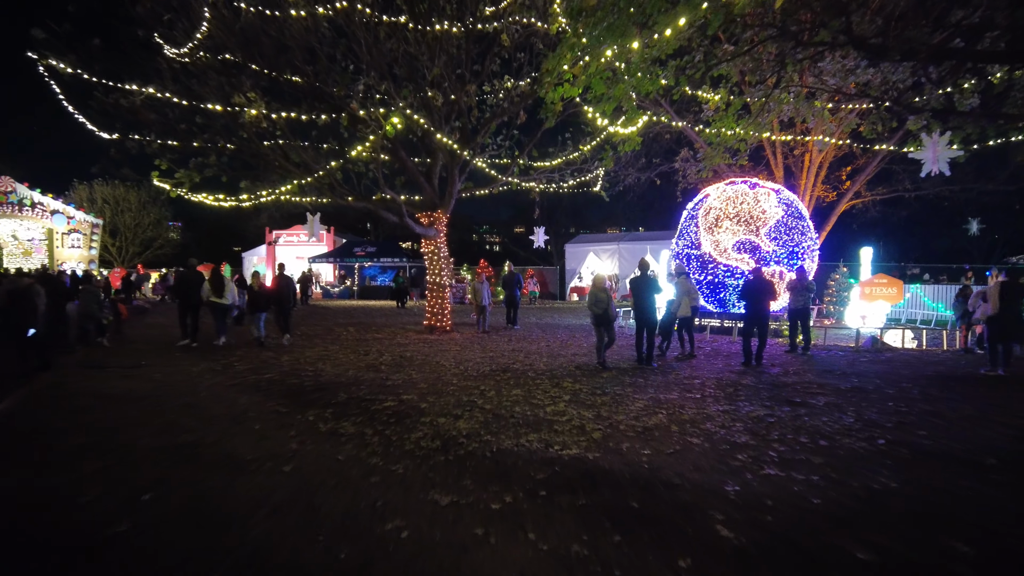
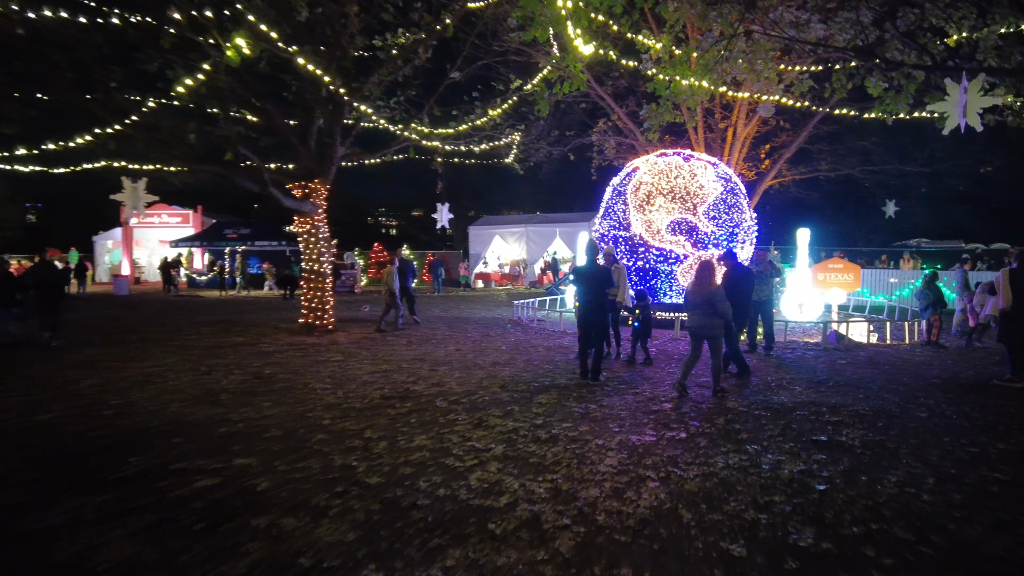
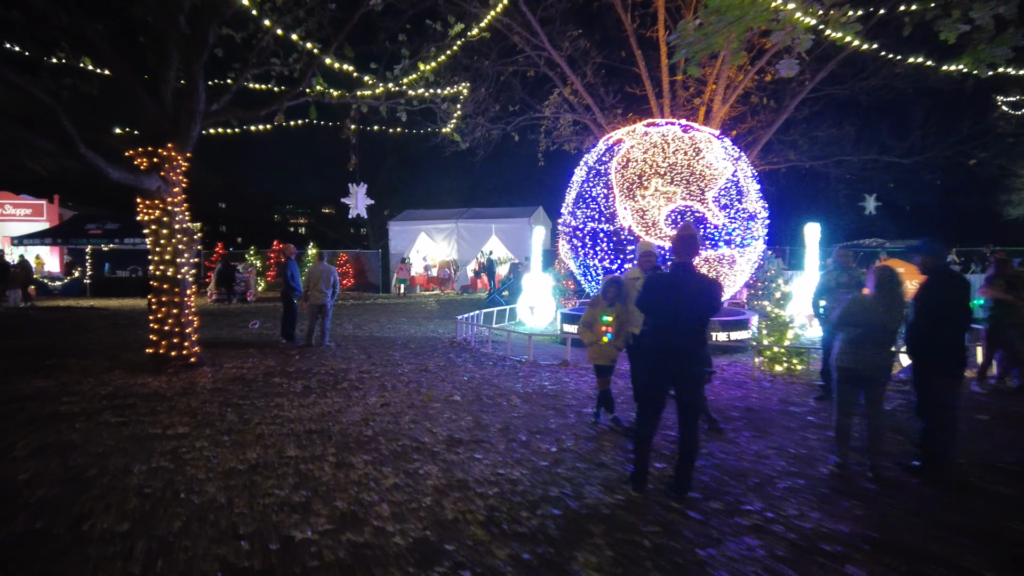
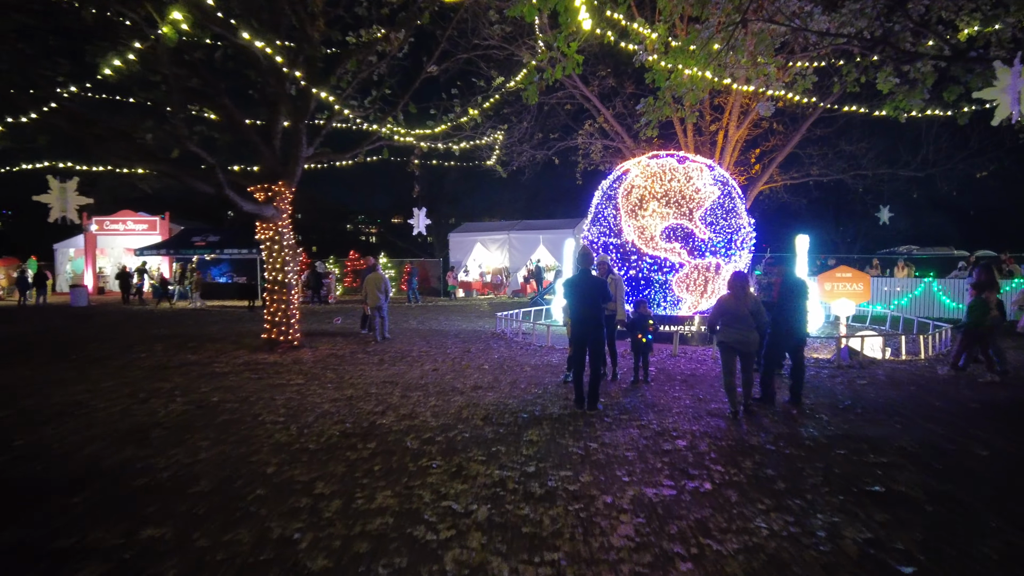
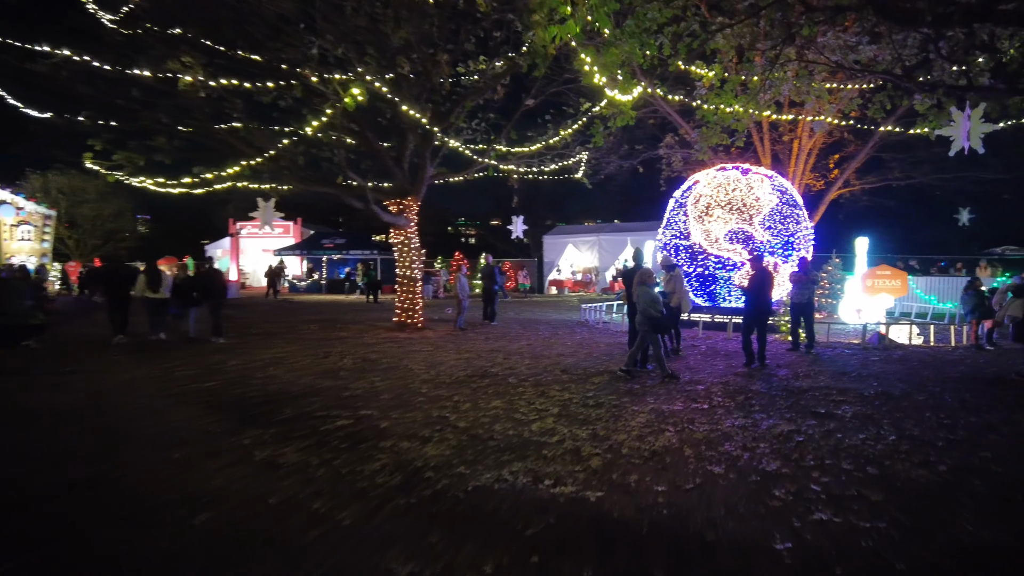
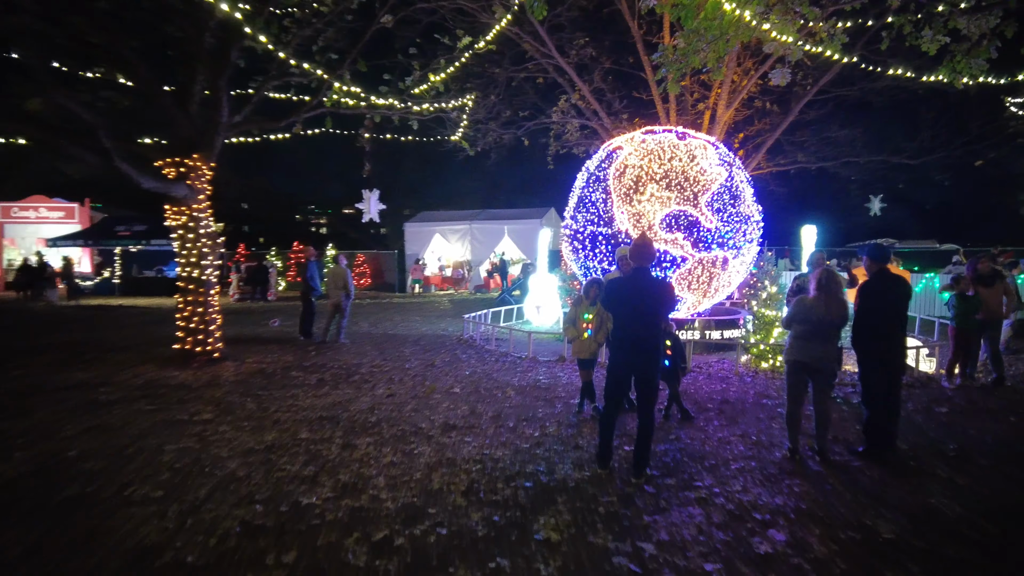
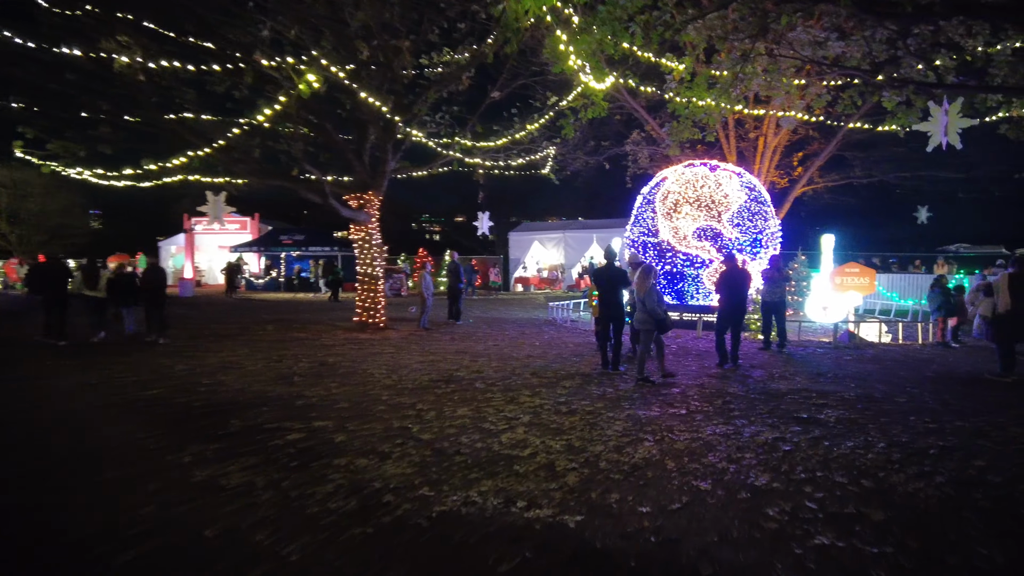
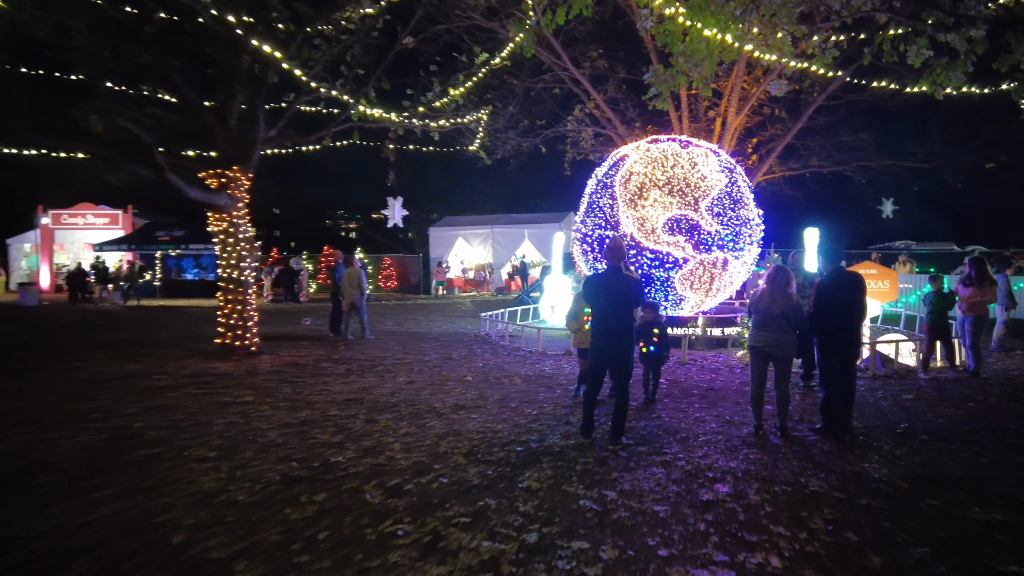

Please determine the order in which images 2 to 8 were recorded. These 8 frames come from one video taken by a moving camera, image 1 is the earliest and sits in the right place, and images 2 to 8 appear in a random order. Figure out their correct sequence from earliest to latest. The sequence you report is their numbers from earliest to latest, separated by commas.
5, 7, 2, 4, 8, 6, 3
